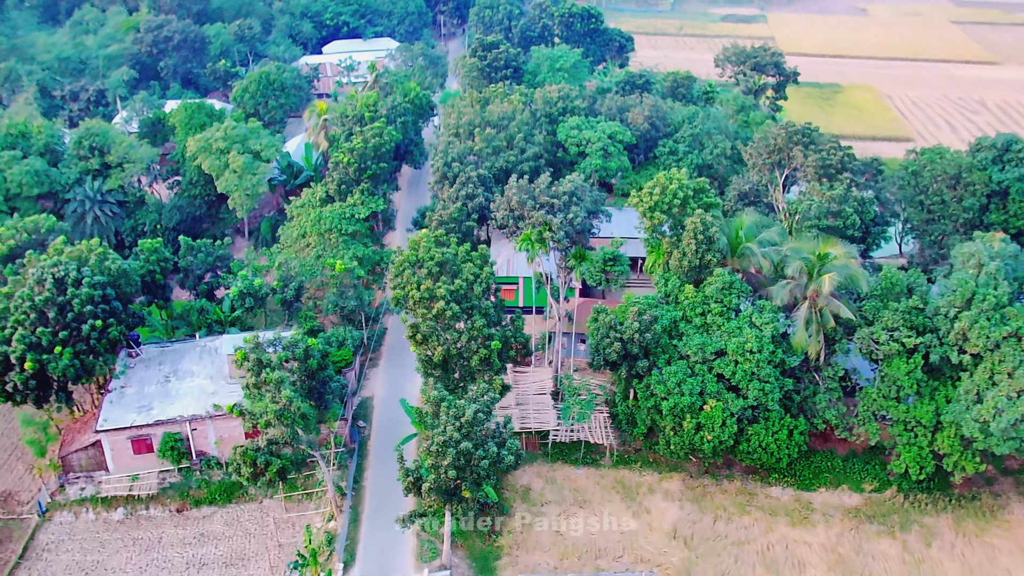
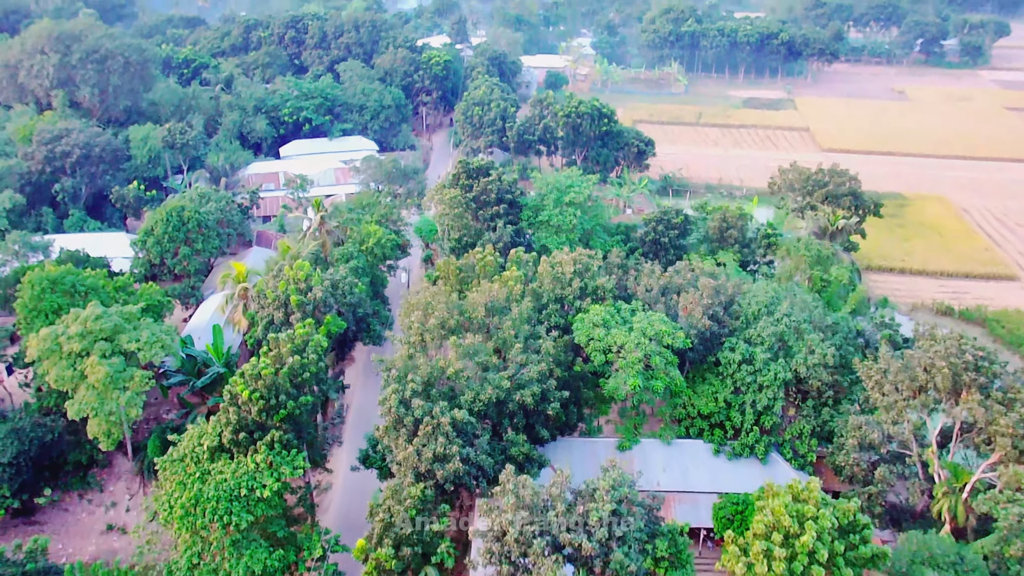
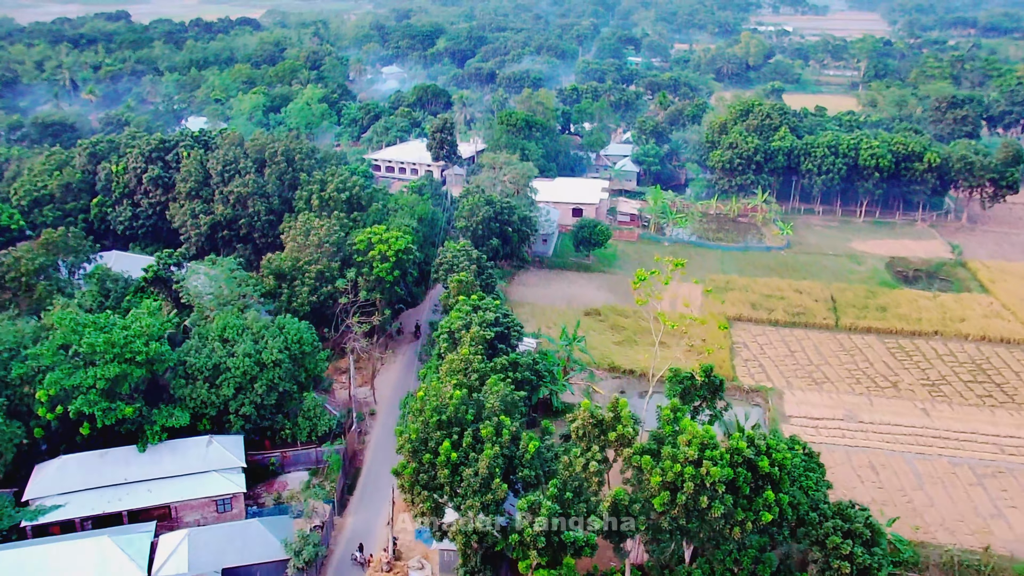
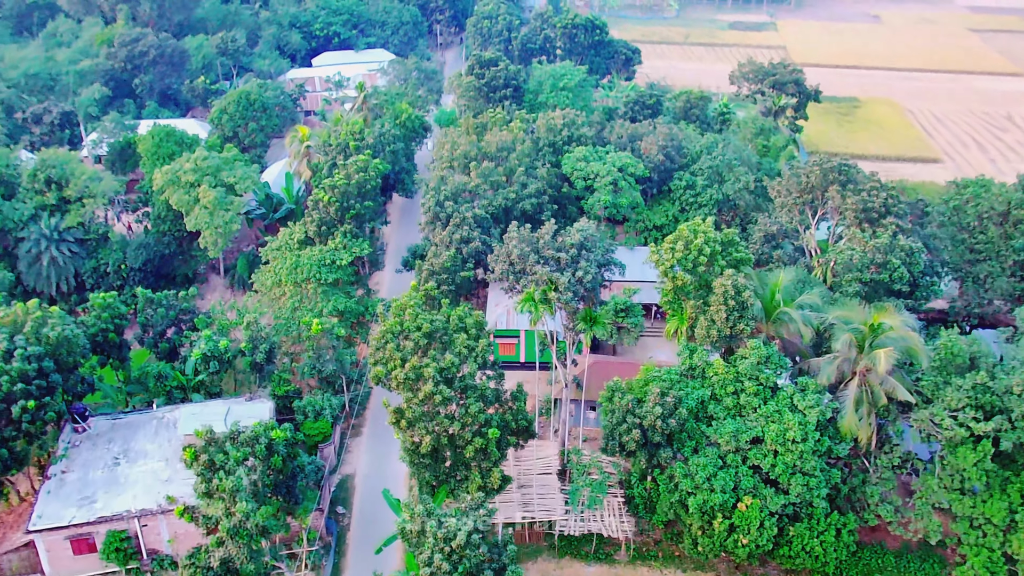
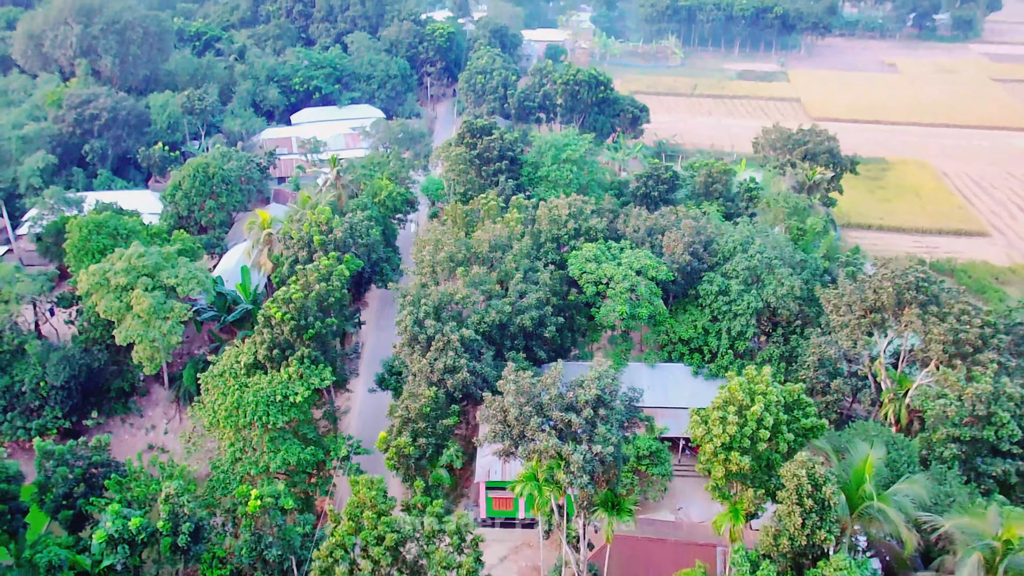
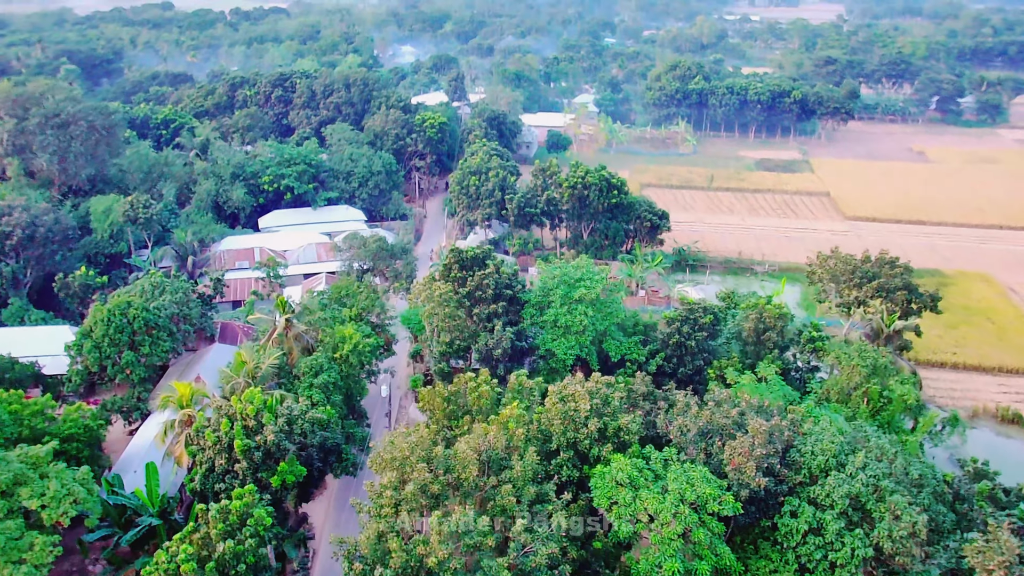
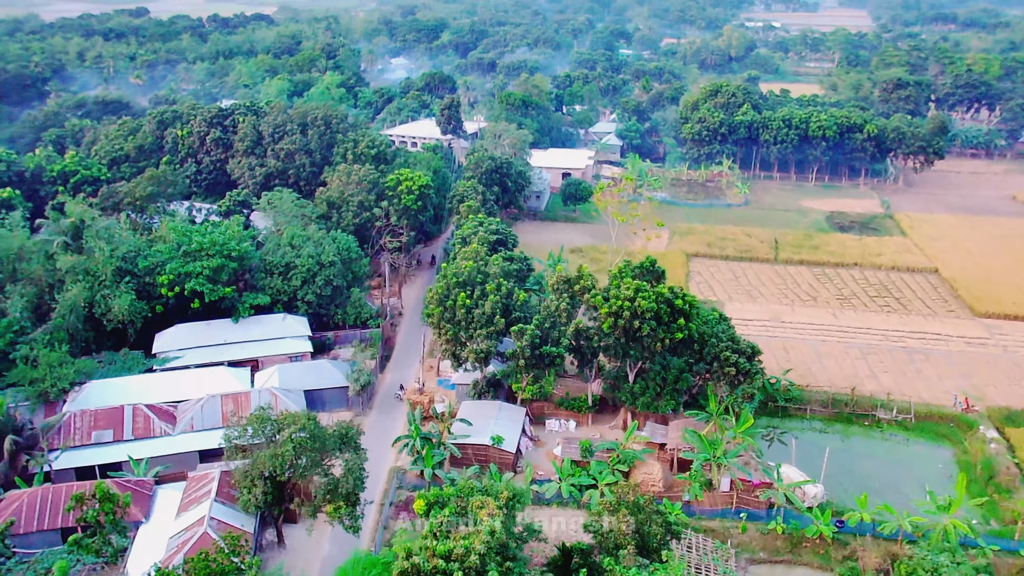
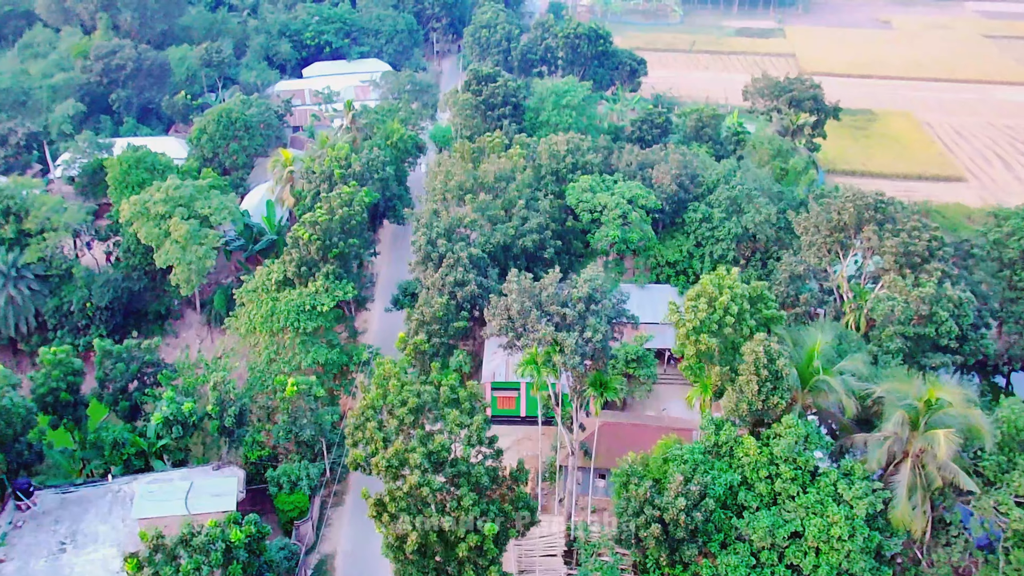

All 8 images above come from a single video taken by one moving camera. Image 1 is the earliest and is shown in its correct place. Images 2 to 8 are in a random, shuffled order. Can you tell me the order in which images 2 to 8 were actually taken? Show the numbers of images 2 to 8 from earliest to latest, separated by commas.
4, 8, 5, 2, 6, 7, 3
